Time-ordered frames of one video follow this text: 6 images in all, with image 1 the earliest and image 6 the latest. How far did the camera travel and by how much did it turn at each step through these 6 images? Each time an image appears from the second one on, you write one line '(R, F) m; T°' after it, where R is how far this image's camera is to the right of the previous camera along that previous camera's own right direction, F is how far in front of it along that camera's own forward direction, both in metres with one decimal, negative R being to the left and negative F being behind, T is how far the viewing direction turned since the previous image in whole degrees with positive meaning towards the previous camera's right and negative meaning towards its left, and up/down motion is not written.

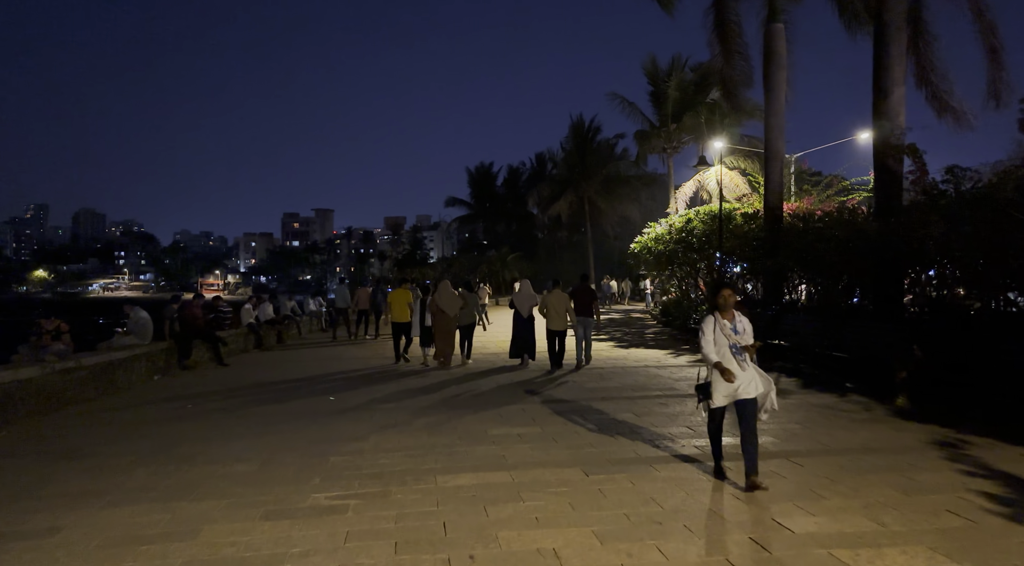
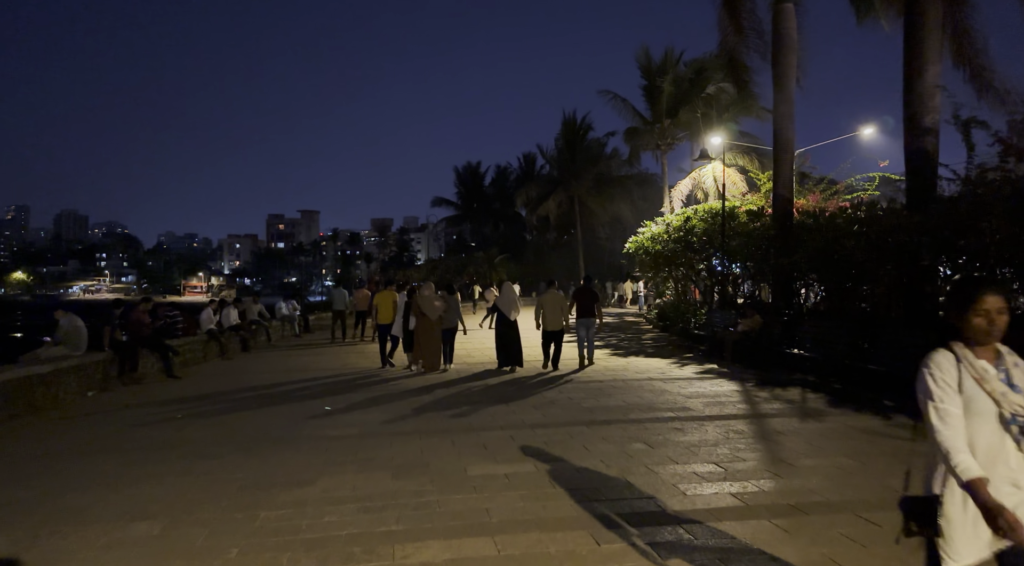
(0.0, +1.4) m; +1°
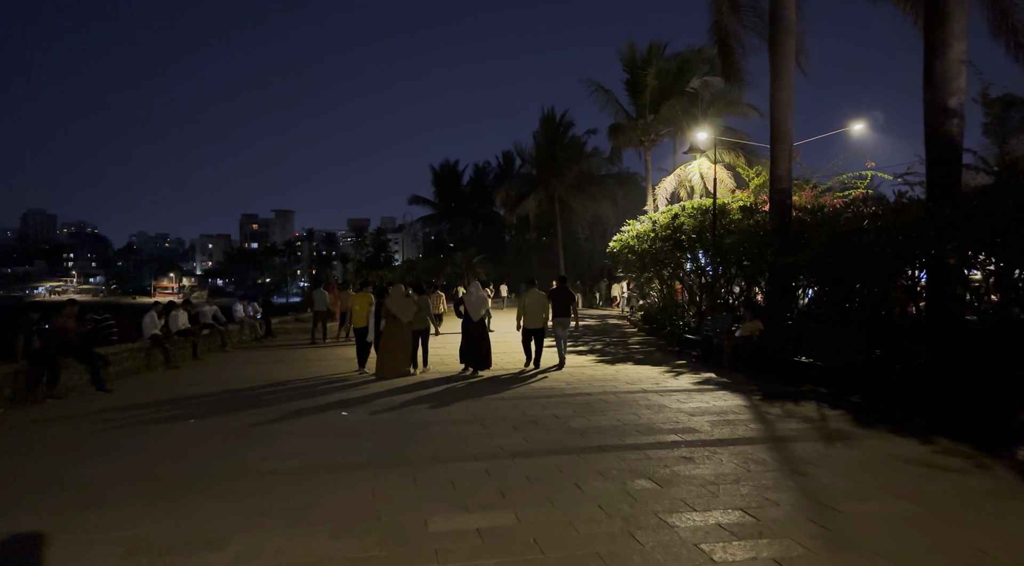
(0.0, +1.2) m; +2°
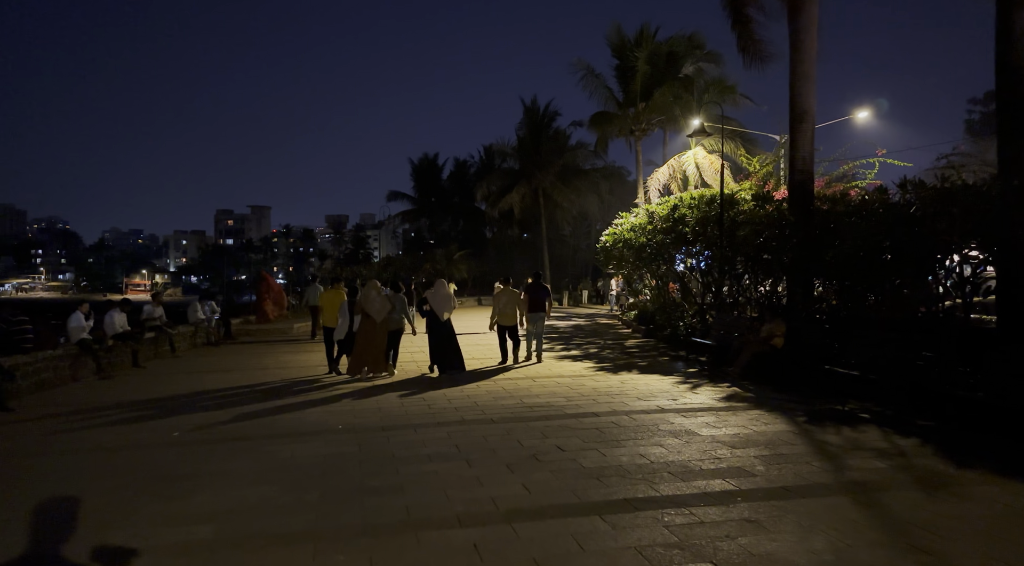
(-0.1, +1.7) m; +2°
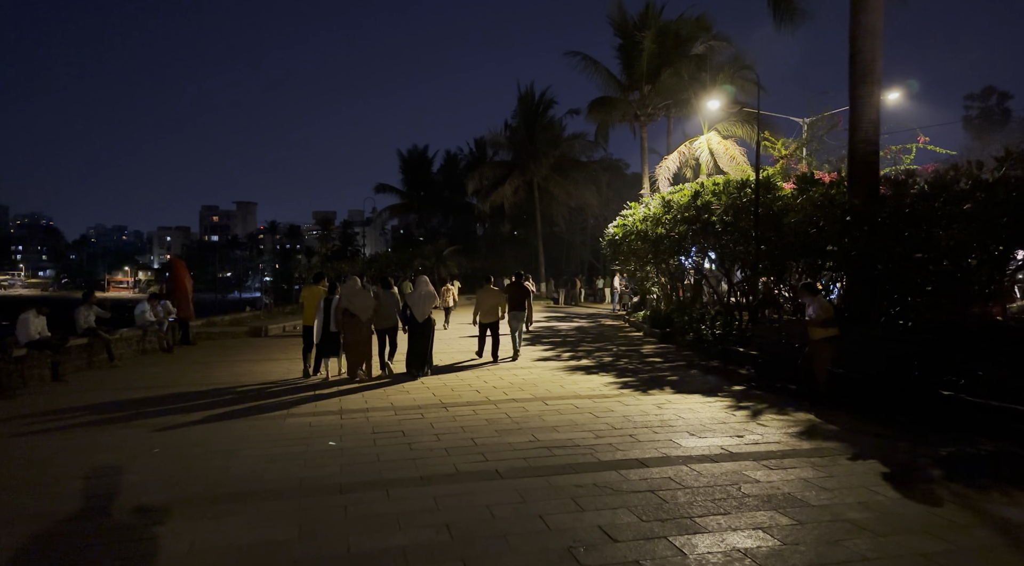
(-0.2, +2.2) m; +1°
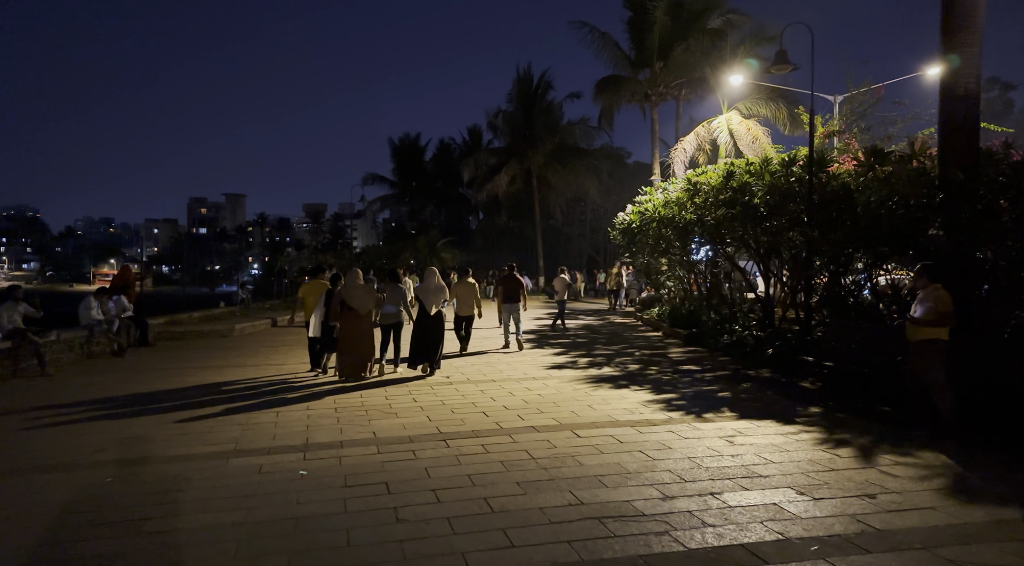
(-0.2, +2.0) m; +1°
